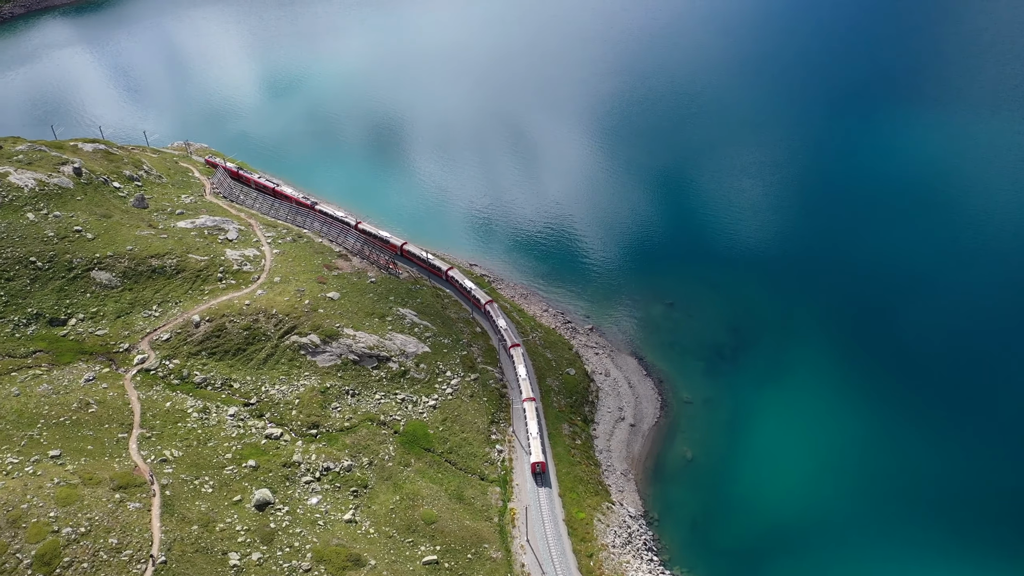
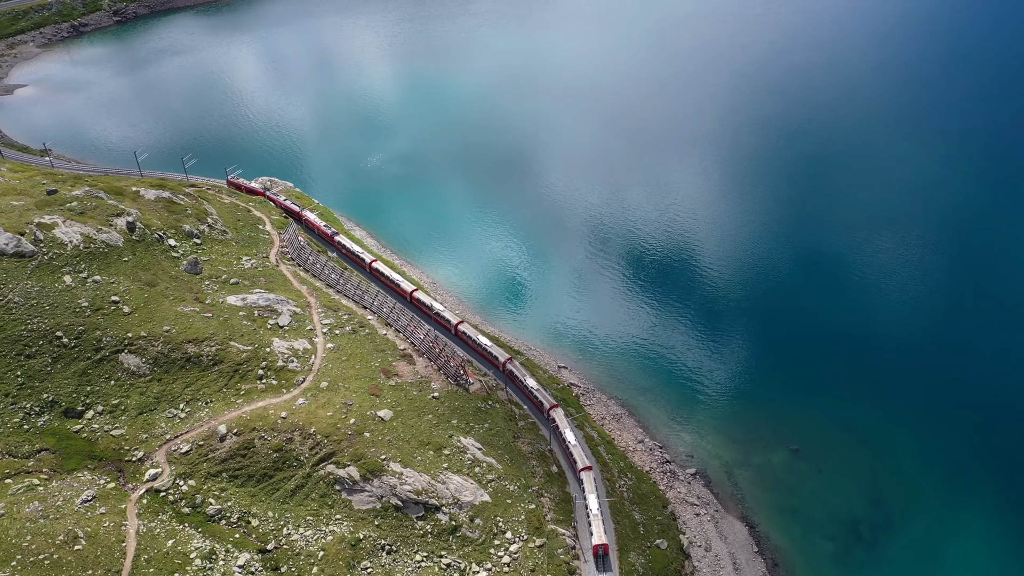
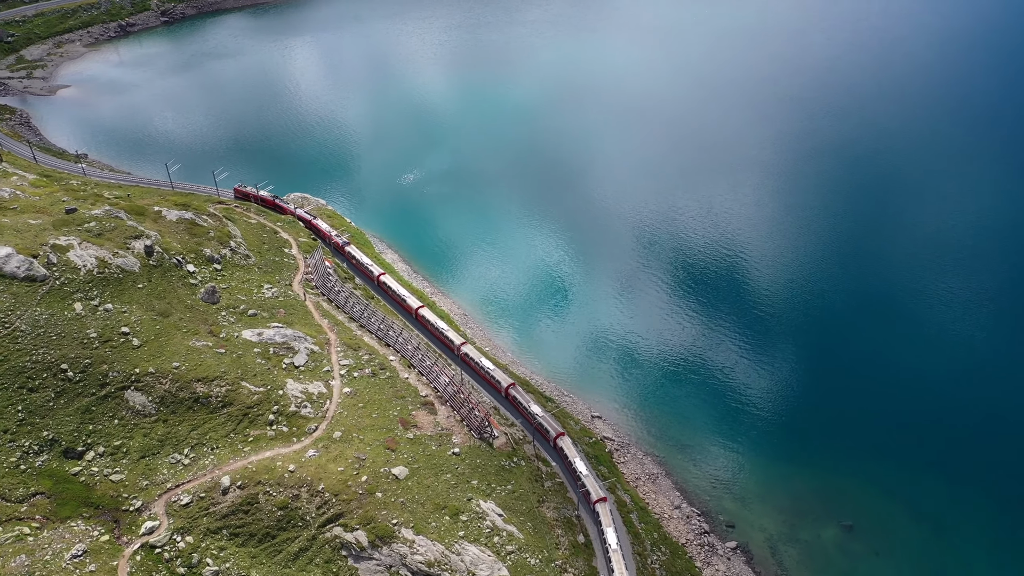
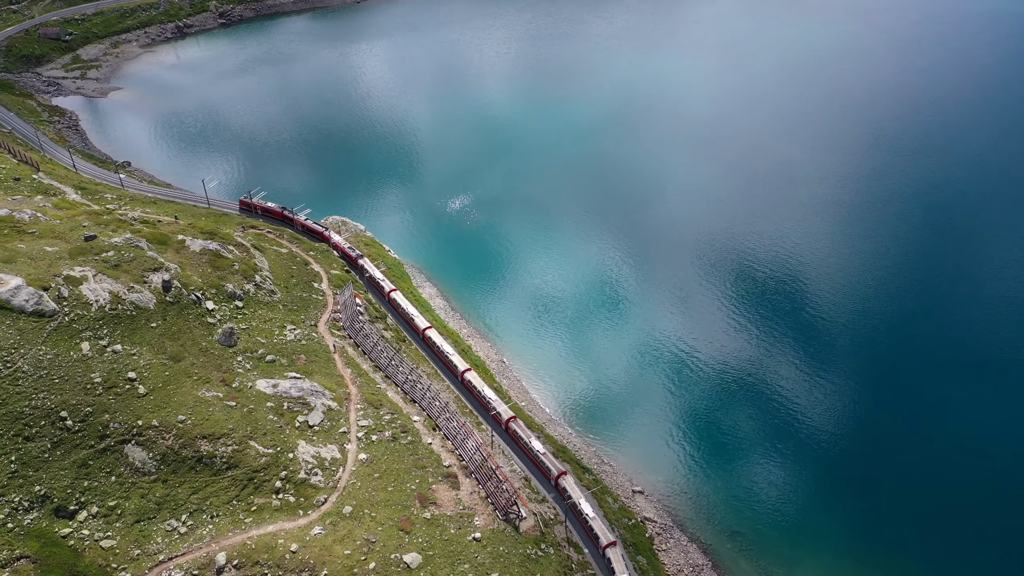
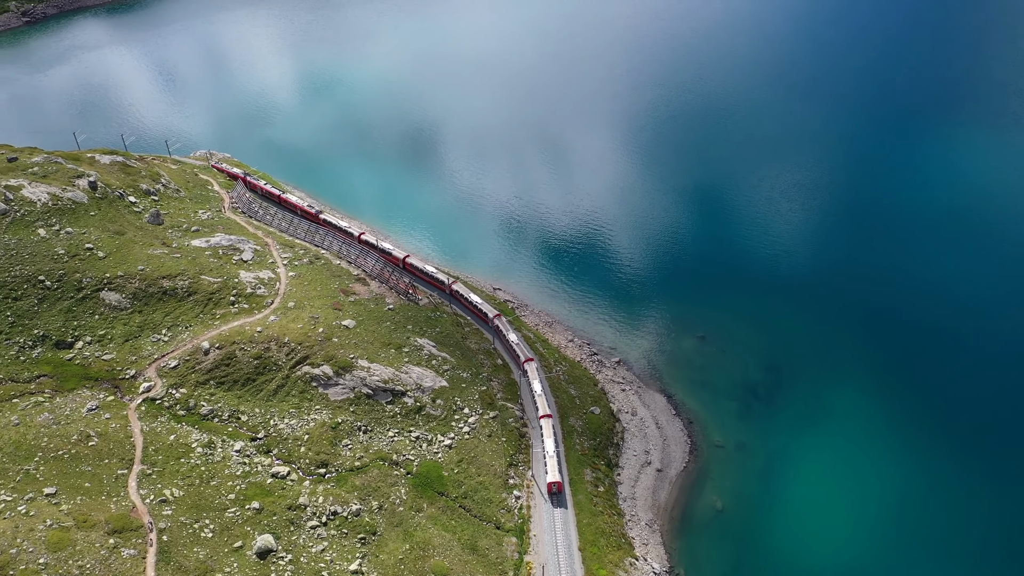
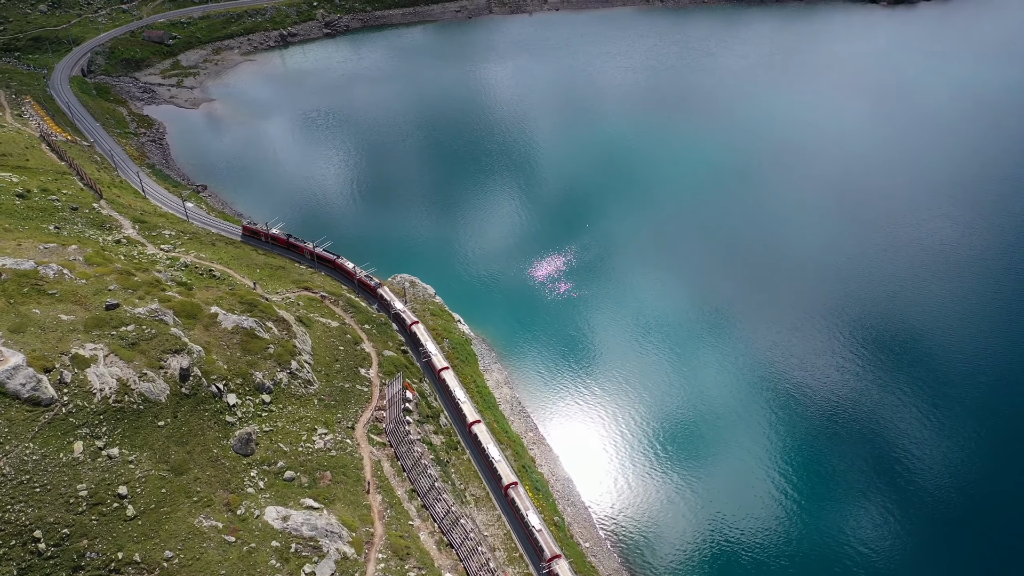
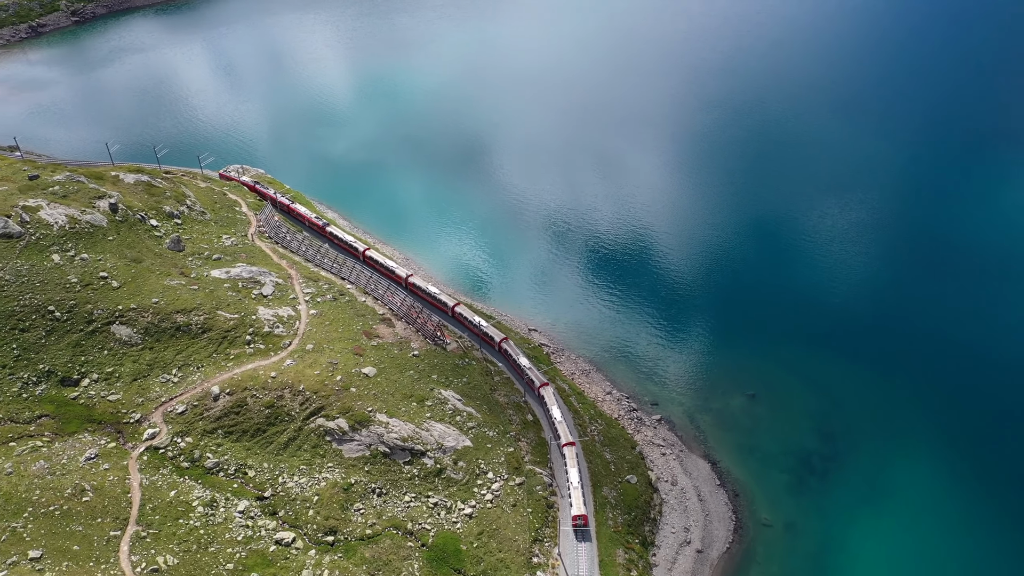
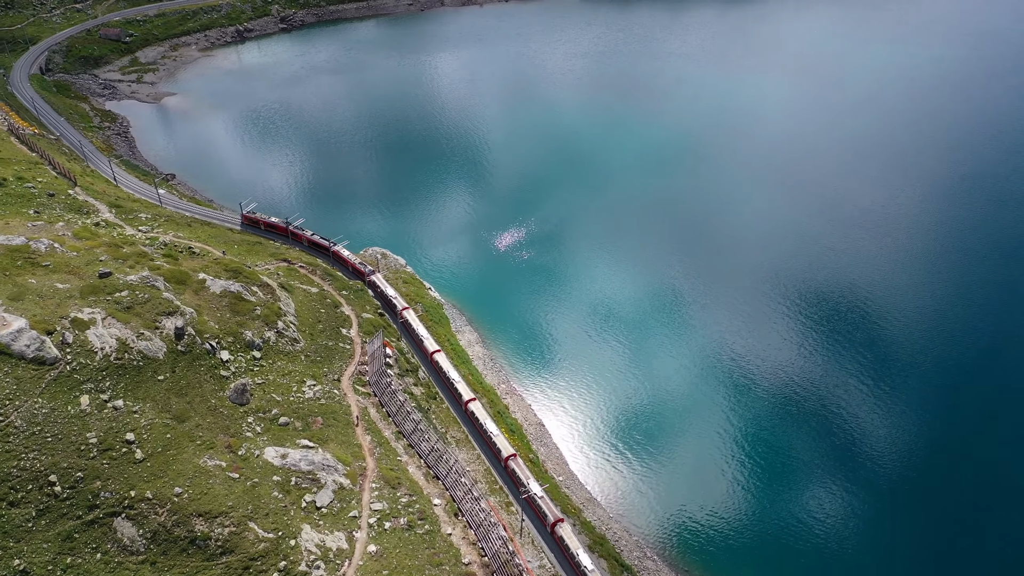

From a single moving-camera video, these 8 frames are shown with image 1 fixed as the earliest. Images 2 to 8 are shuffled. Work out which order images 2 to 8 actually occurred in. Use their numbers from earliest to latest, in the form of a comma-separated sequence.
5, 7, 2, 3, 4, 8, 6
